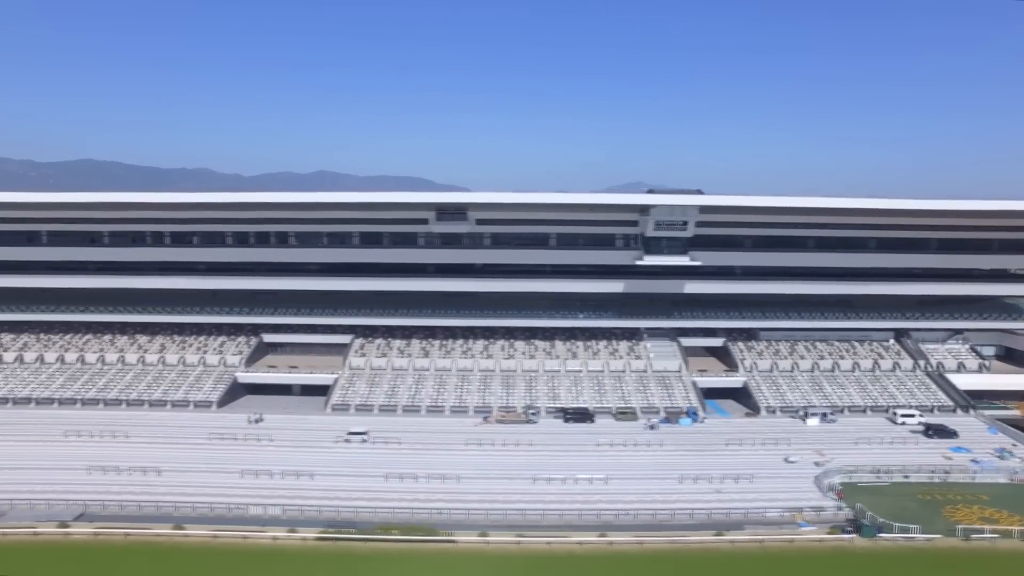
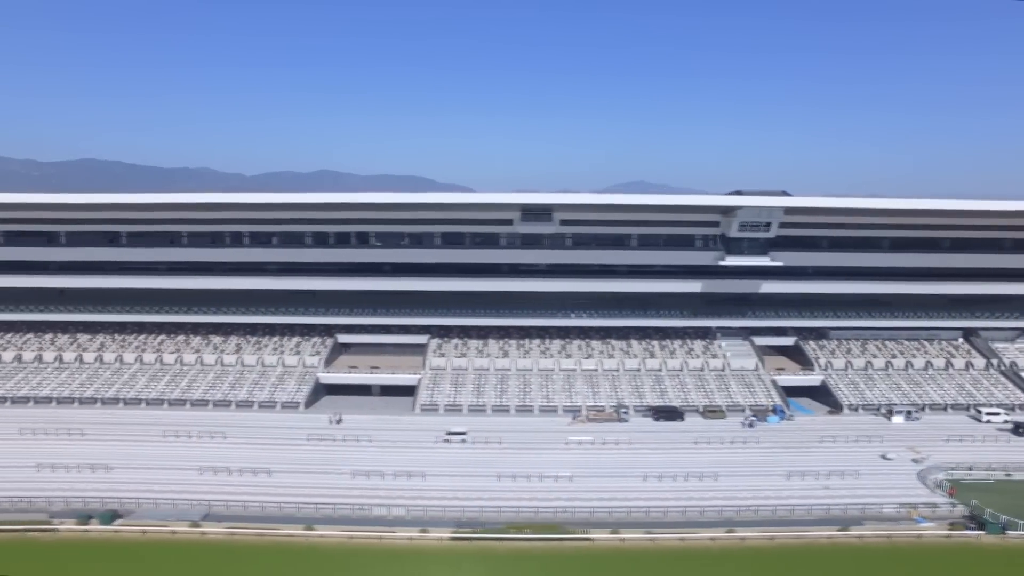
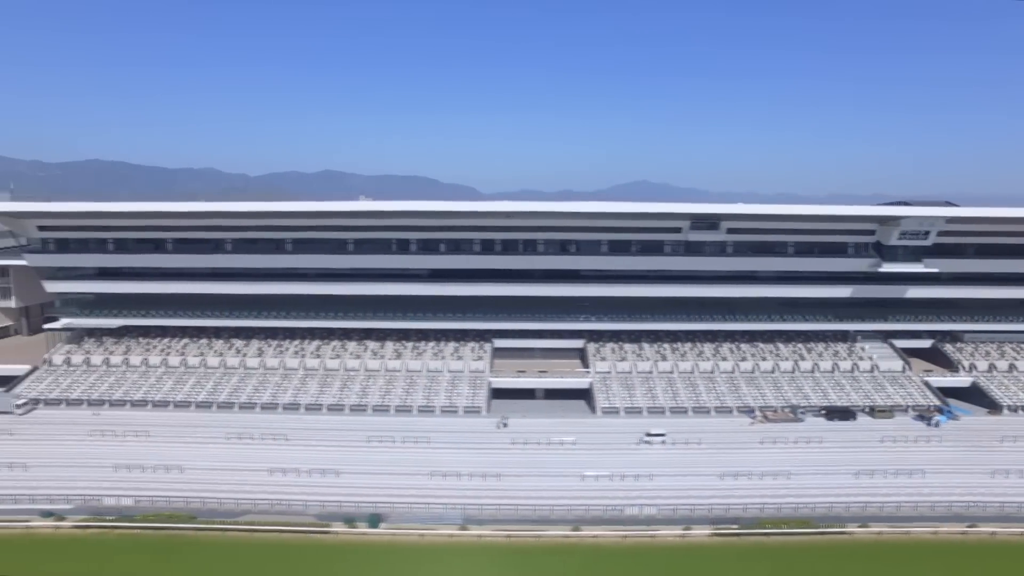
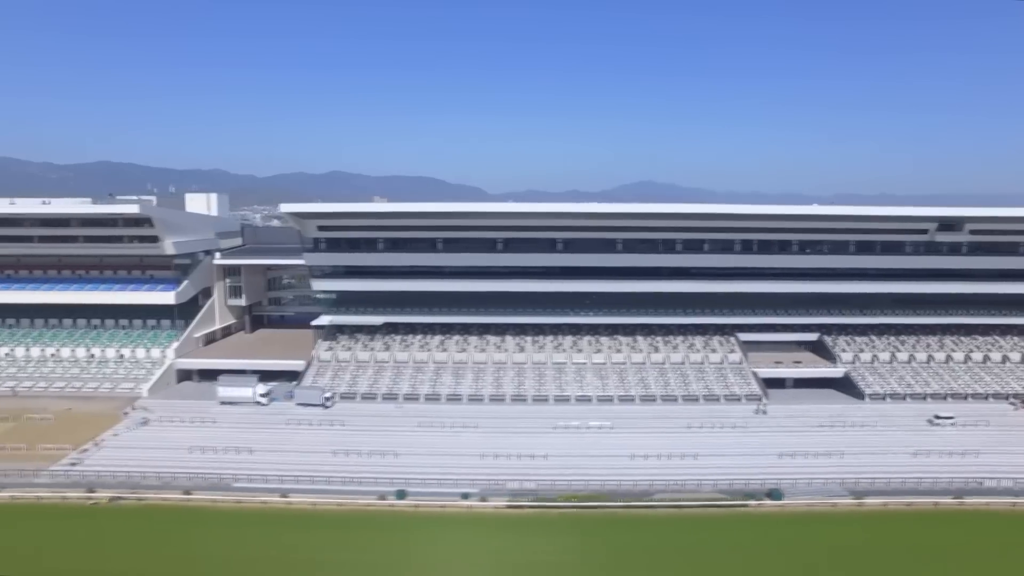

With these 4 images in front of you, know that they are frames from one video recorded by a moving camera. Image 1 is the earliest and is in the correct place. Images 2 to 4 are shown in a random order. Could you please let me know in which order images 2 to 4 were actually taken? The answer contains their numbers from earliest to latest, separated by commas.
2, 3, 4
